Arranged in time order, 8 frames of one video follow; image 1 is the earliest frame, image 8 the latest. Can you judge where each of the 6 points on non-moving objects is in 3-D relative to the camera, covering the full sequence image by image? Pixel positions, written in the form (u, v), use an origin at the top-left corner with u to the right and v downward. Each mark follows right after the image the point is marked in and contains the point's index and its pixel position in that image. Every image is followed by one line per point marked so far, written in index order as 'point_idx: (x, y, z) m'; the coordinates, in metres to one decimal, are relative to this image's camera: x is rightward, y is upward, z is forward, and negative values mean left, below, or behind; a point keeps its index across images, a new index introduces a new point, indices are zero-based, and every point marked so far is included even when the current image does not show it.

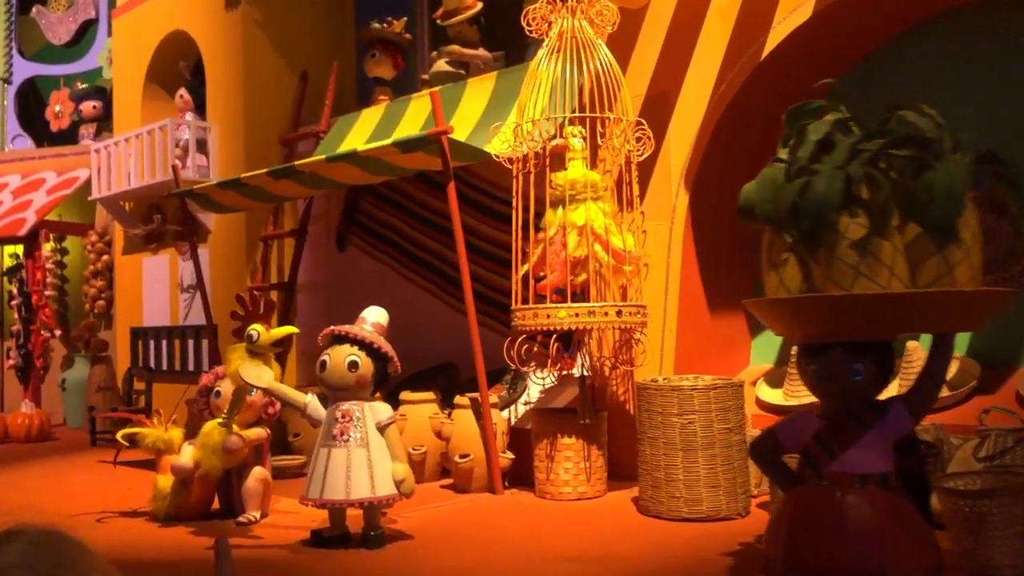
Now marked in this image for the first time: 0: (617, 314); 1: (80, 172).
0: (+0.3, -0.1, +2.9) m
1: (-2.9, +0.8, +6.2) m
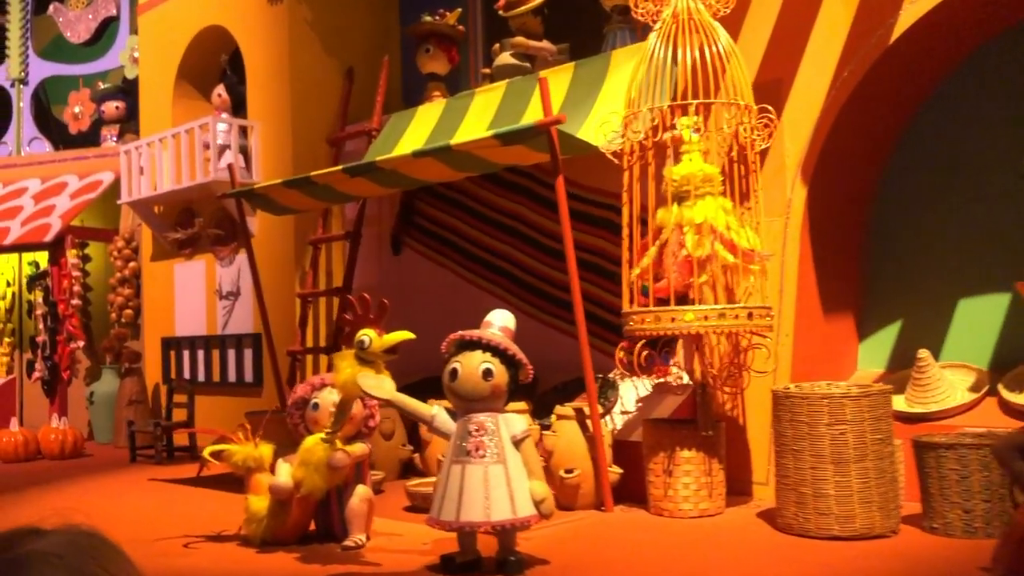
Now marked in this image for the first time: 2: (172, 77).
0: (+0.7, -0.1, +2.7) m
1: (-2.6, +0.7, +6.0) m
2: (-2.1, +1.3, +5.6) m
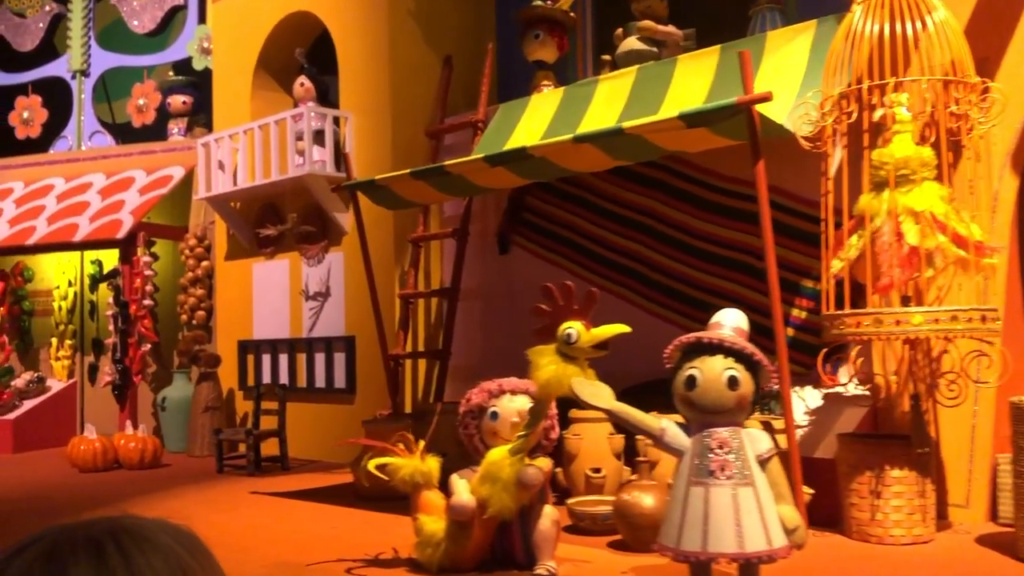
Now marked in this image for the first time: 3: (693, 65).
0: (+1.2, -0.1, +2.4) m
1: (-2.1, +0.7, +5.7) m
2: (-1.5, +1.3, +5.3) m
3: (+0.7, +0.9, +3.6) m
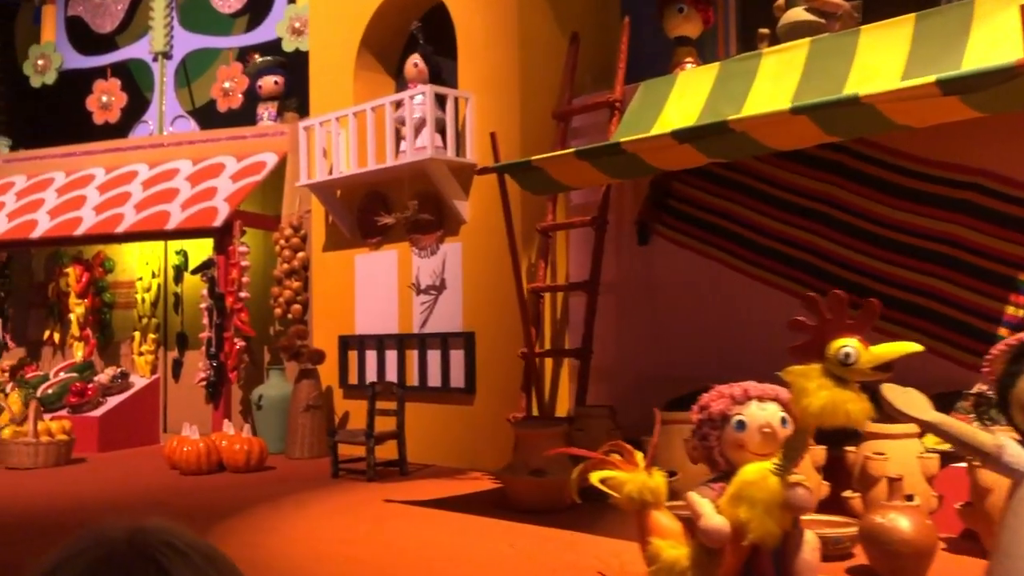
0: (+1.8, -0.1, +2.0) m
1: (-1.4, +0.8, +5.4) m
2: (-0.9, +1.3, +5.0) m
3: (+1.3, +0.9, +3.3) m
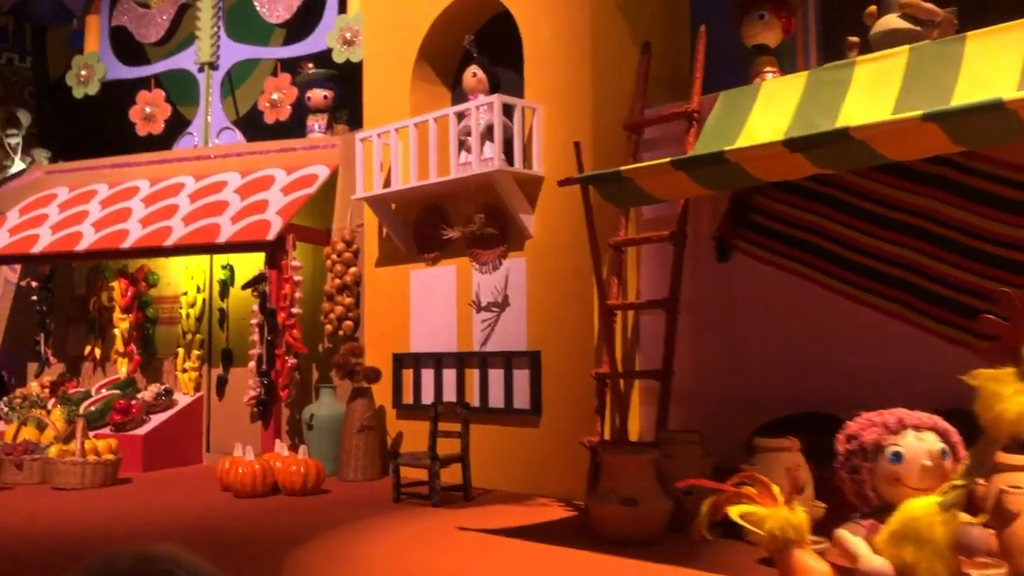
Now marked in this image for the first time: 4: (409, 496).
0: (+2.1, -0.1, +1.9) m
1: (-1.1, +0.7, +5.3) m
2: (-0.5, +1.2, +4.9) m
3: (+1.6, +0.8, +3.1) m
4: (-0.4, -0.9, +4.0) m
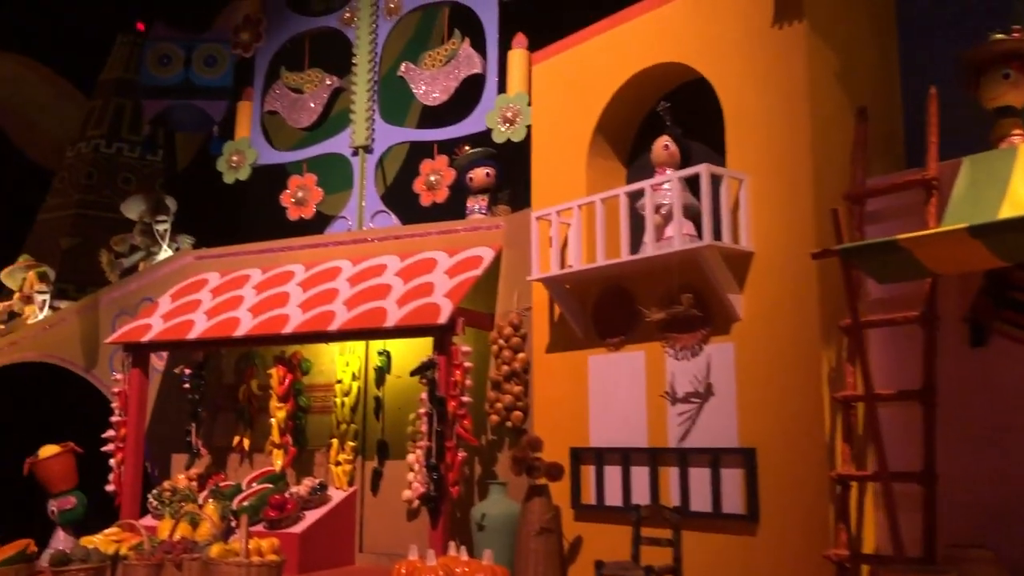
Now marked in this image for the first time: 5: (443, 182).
0: (+2.7, -0.2, +1.3) m
1: (-0.2, +0.2, +5.0) m
2: (+0.4, +0.8, +4.6) m
3: (+2.4, +0.6, +2.7) m
4: (+0.4, -1.2, +3.5) m
5: (-0.4, +0.6, +5.6) m
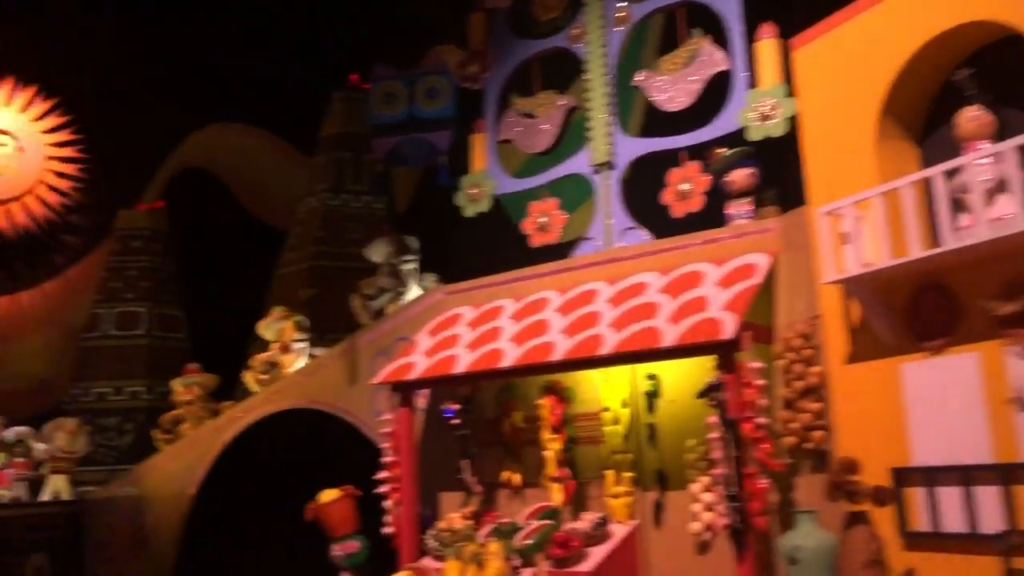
0: (+3.3, 0.0, +0.4) m
1: (+1.2, +0.2, +4.6) m
2: (+1.6, +0.8, +4.1) m
3: (+3.2, +0.8, +1.8) m
4: (+1.6, -1.2, +3.0) m
5: (+1.0, +0.6, +5.2) m
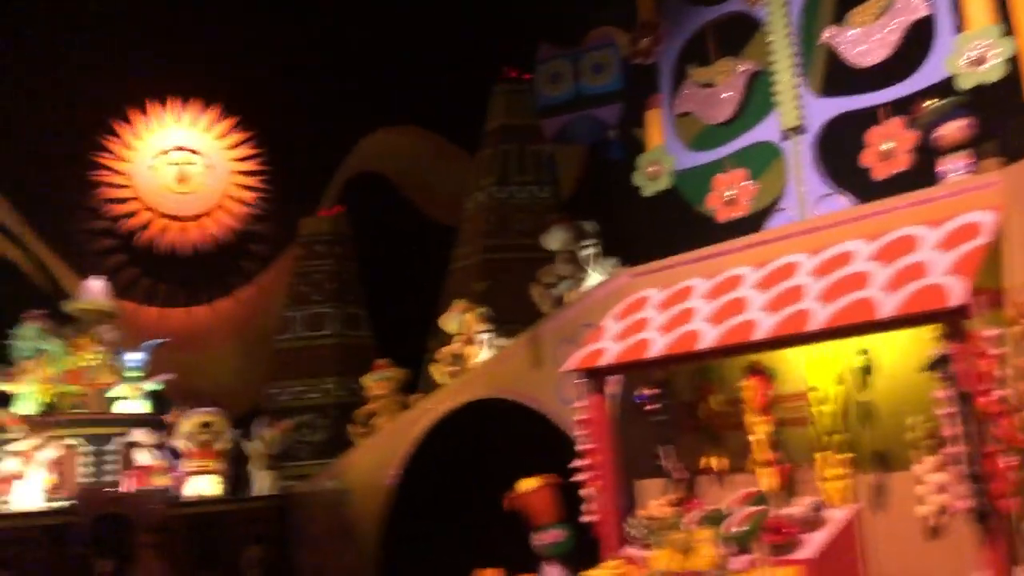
0: (+3.4, +0.3, -0.3) m
1: (+2.1, +0.3, +4.2) m
2: (+2.4, +1.0, +3.7) m
3: (+3.5, +1.0, +1.1) m
4: (+2.3, -1.0, +2.5) m
5: (+2.0, +0.7, +4.8) m
